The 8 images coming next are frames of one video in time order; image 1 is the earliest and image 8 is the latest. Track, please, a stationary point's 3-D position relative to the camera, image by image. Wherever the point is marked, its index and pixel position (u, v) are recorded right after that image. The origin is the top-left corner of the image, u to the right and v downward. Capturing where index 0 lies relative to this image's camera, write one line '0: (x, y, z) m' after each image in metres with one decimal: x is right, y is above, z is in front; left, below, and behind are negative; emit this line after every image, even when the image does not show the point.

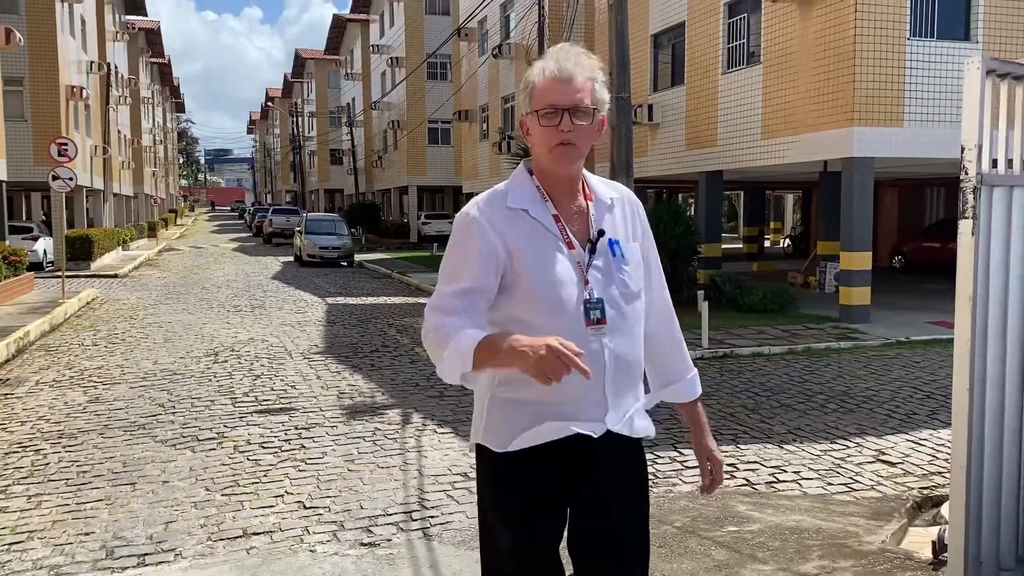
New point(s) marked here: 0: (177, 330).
0: (-4.8, -0.6, +12.7) m
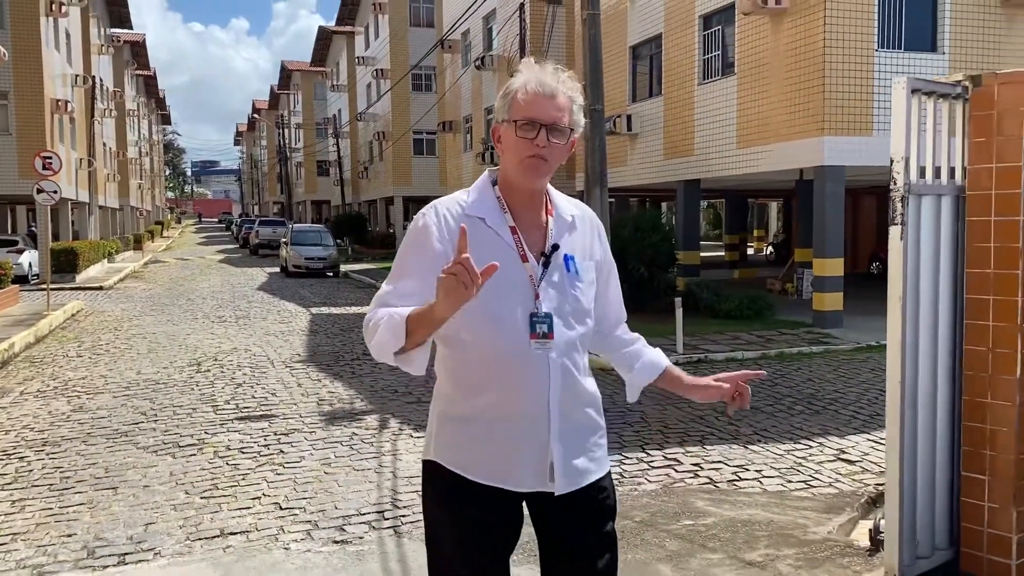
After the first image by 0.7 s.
0: (-5.0, -0.8, +12.8) m
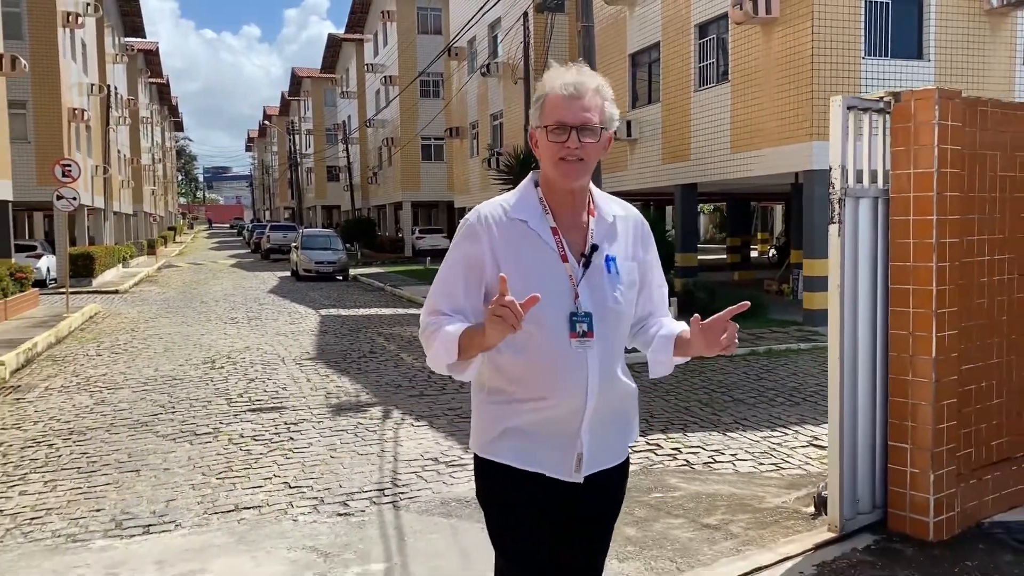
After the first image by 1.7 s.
0: (-5.0, -0.8, +13.3) m
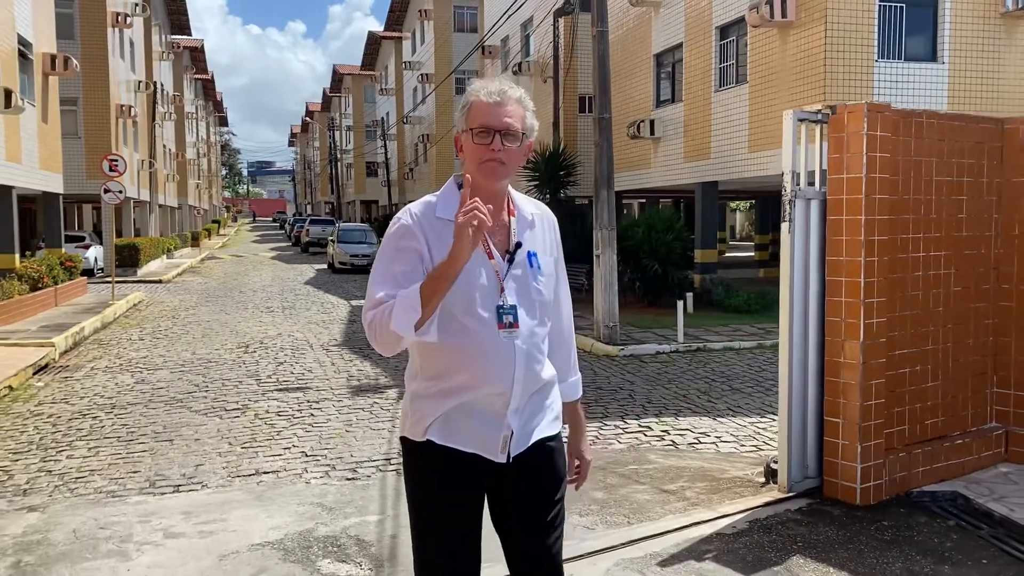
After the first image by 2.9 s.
0: (-4.7, -0.6, +14.1) m
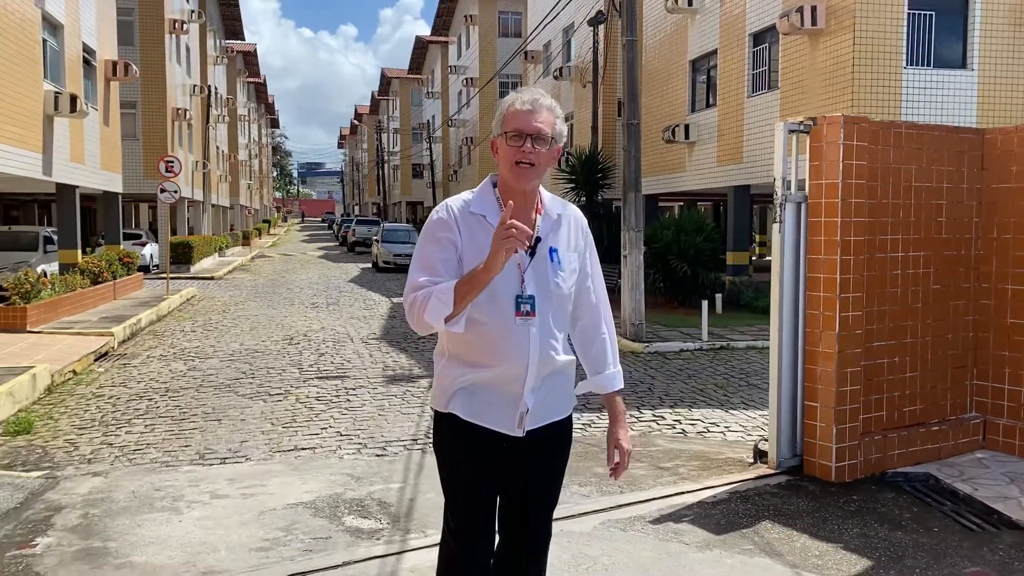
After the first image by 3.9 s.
0: (-4.2, -0.6, +14.8) m
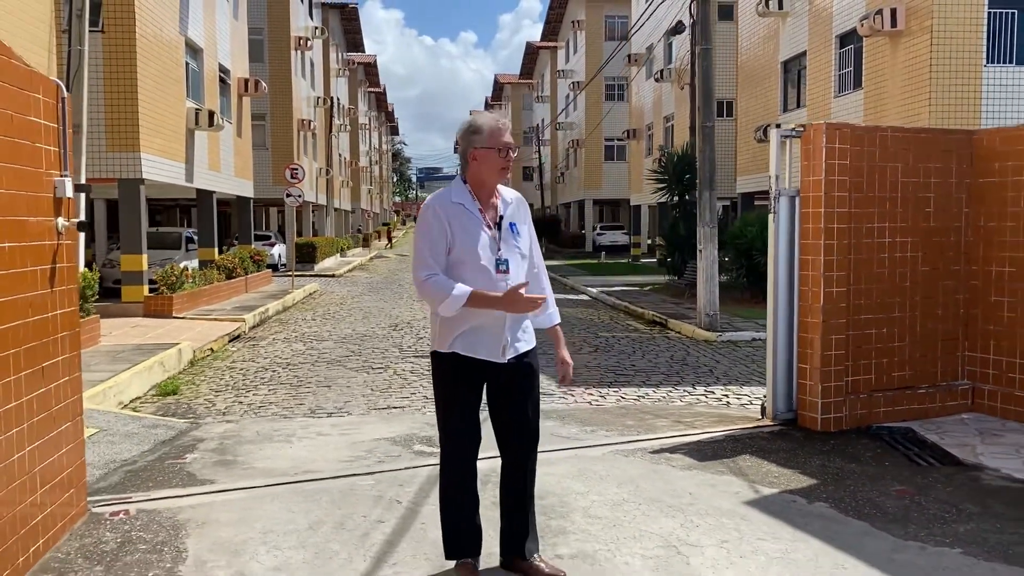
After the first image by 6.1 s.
0: (-2.6, -0.4, +16.4) m
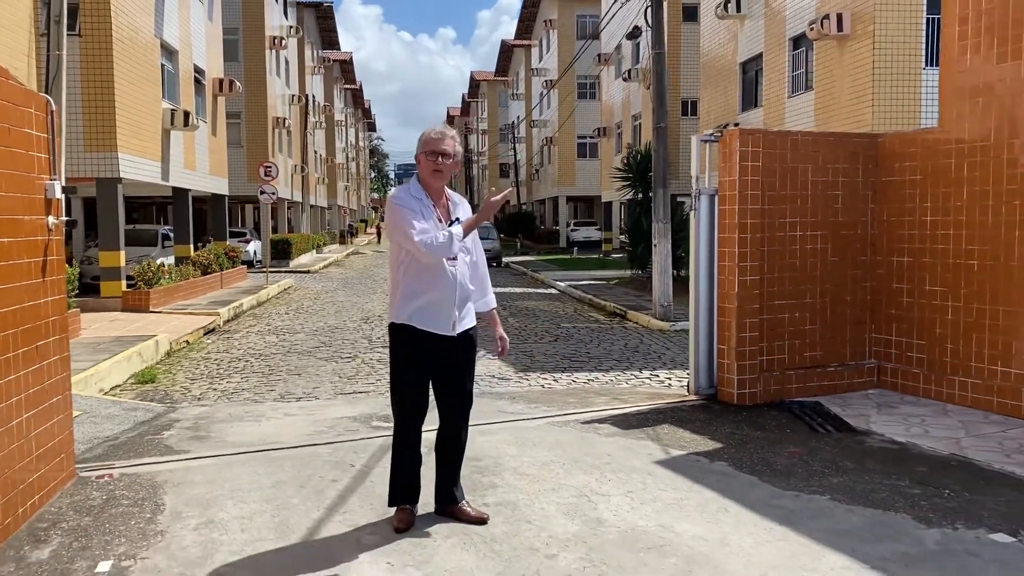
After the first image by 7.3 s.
0: (-3.2, -0.3, +16.9) m
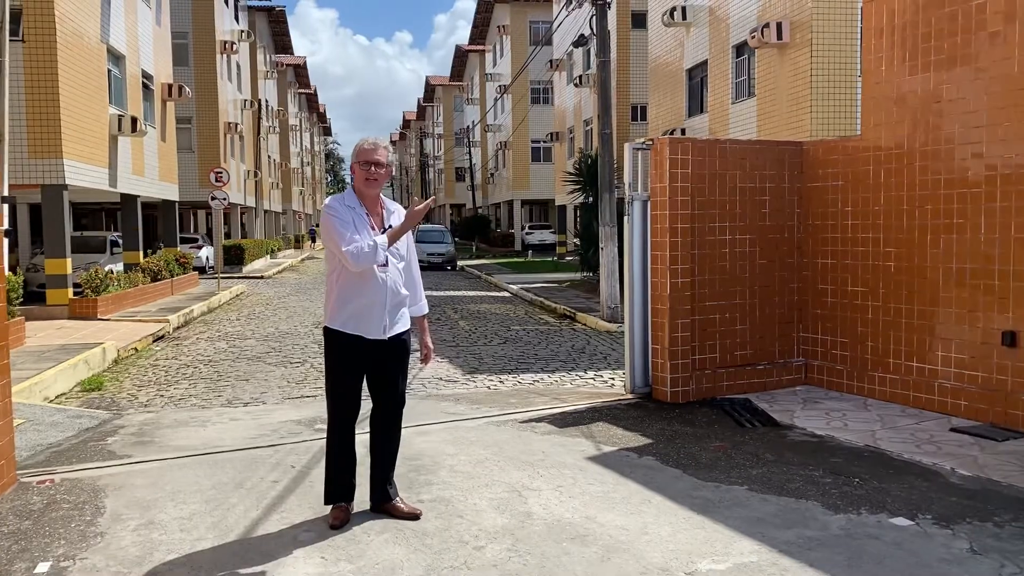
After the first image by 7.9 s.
0: (-4.1, -0.4, +16.9) m
